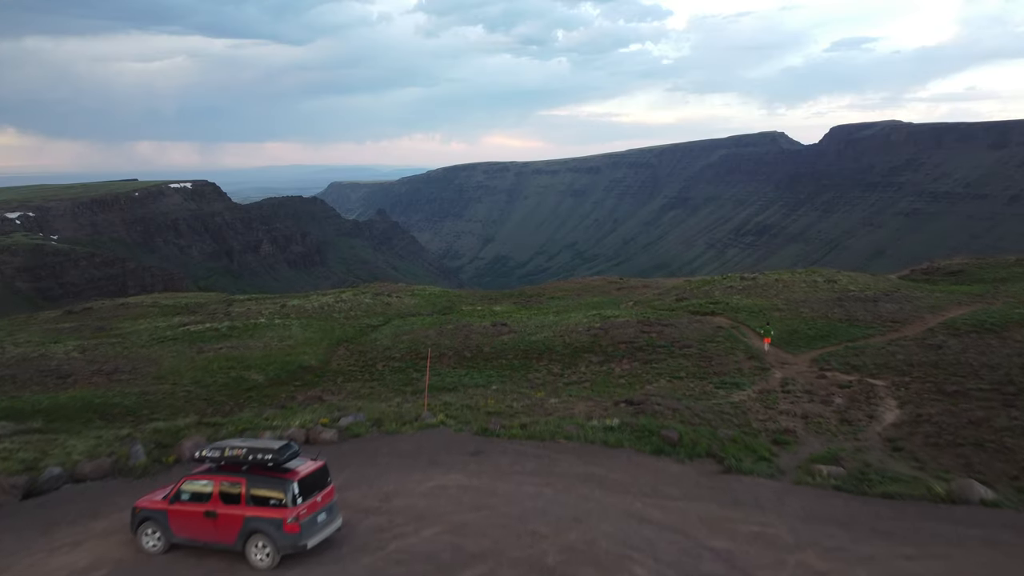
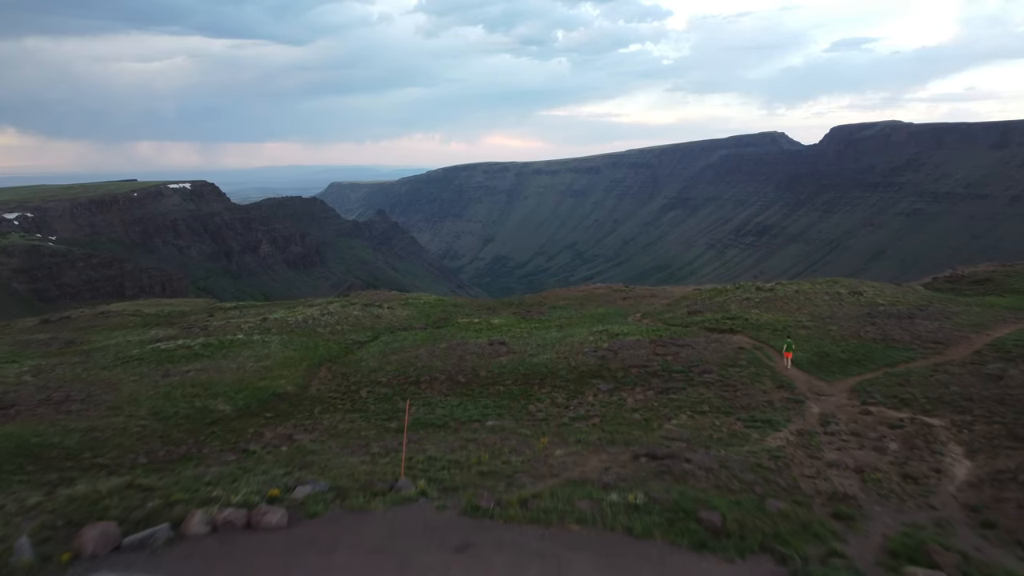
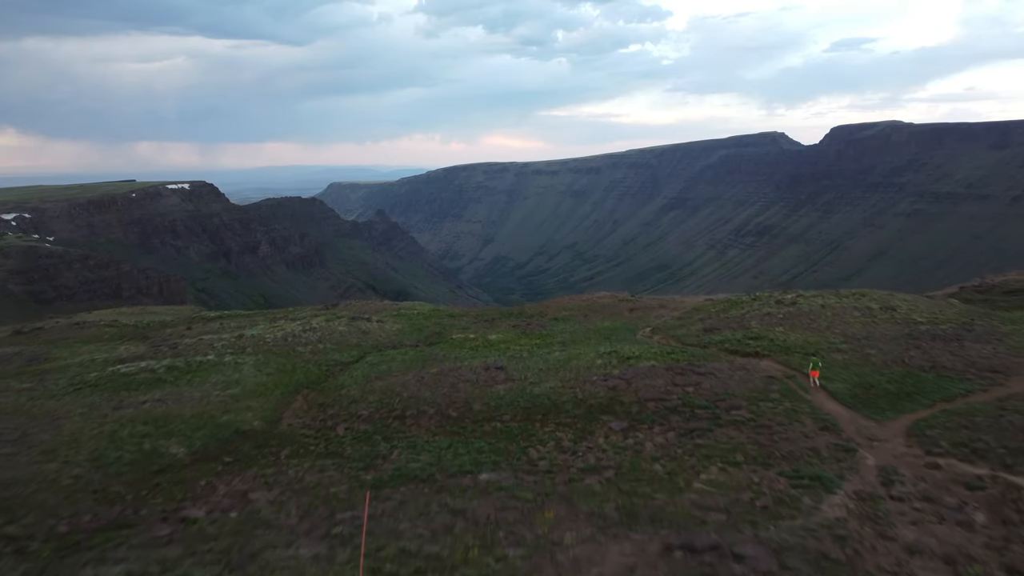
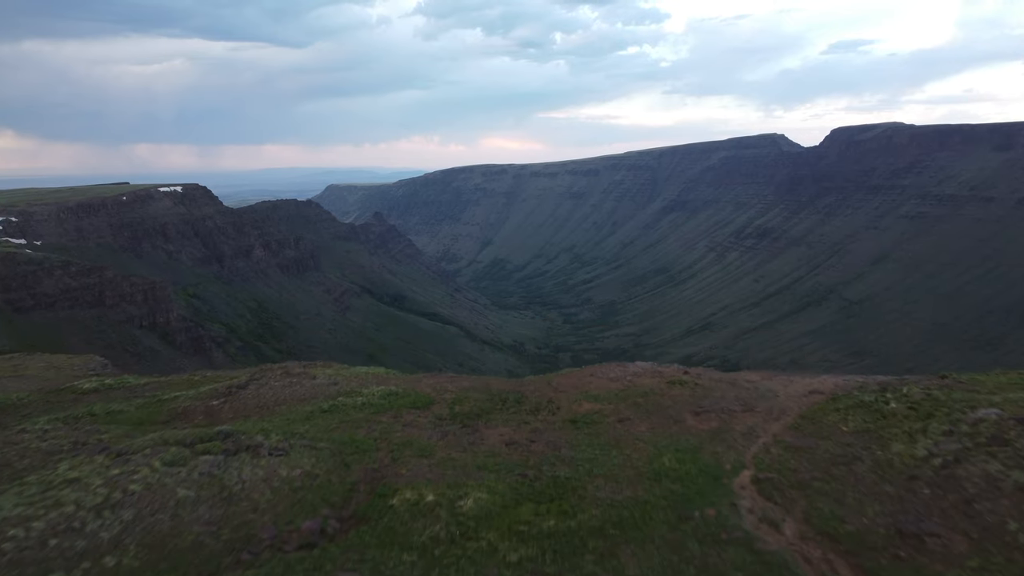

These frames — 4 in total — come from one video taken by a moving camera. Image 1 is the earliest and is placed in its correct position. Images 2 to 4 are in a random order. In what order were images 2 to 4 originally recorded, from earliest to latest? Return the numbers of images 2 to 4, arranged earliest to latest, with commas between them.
2, 3, 4
